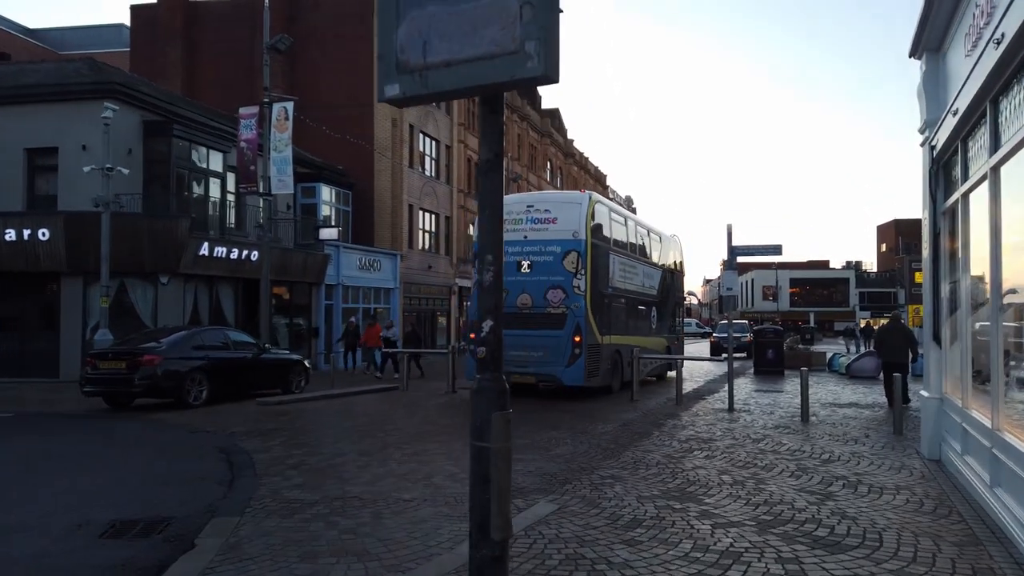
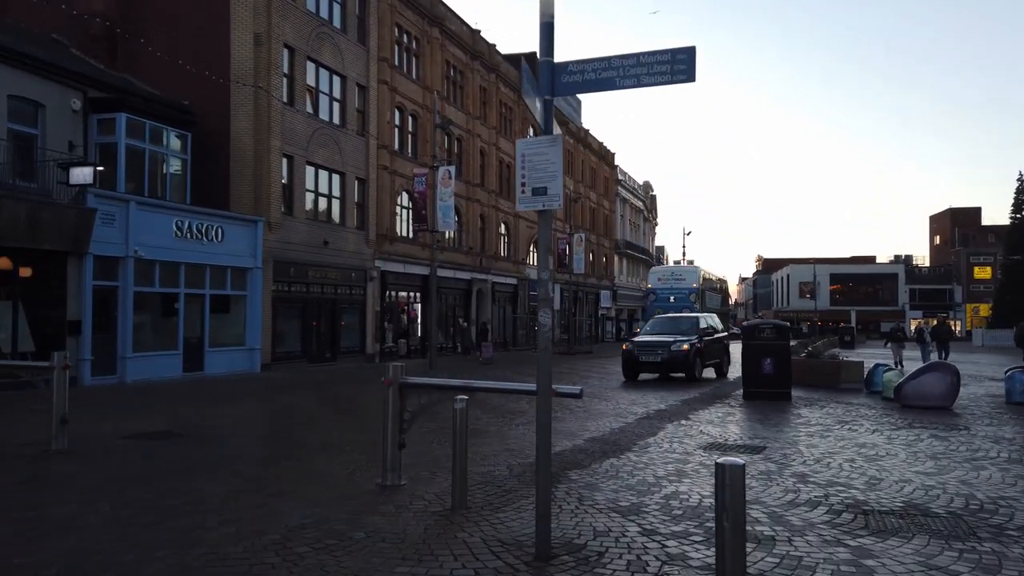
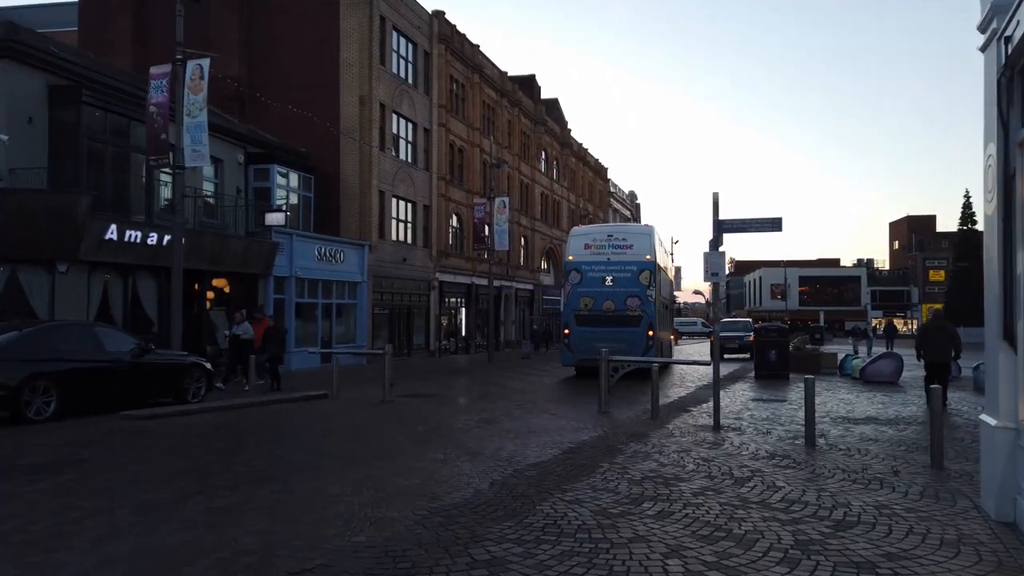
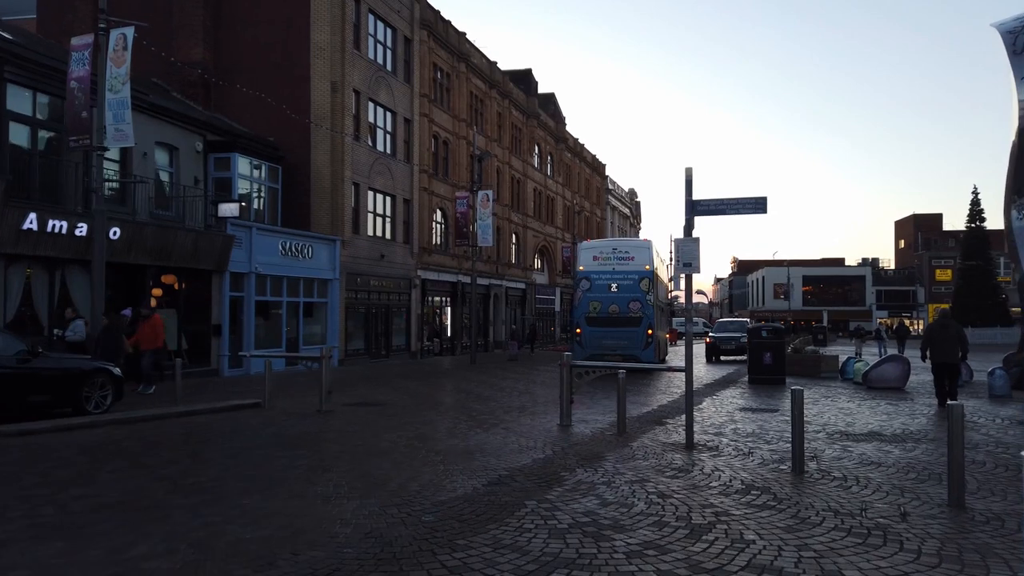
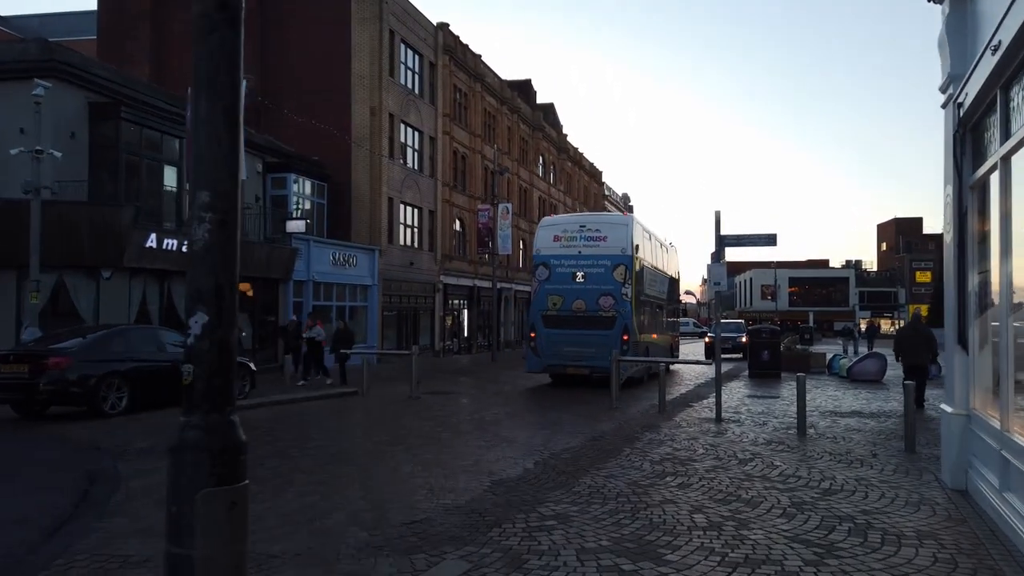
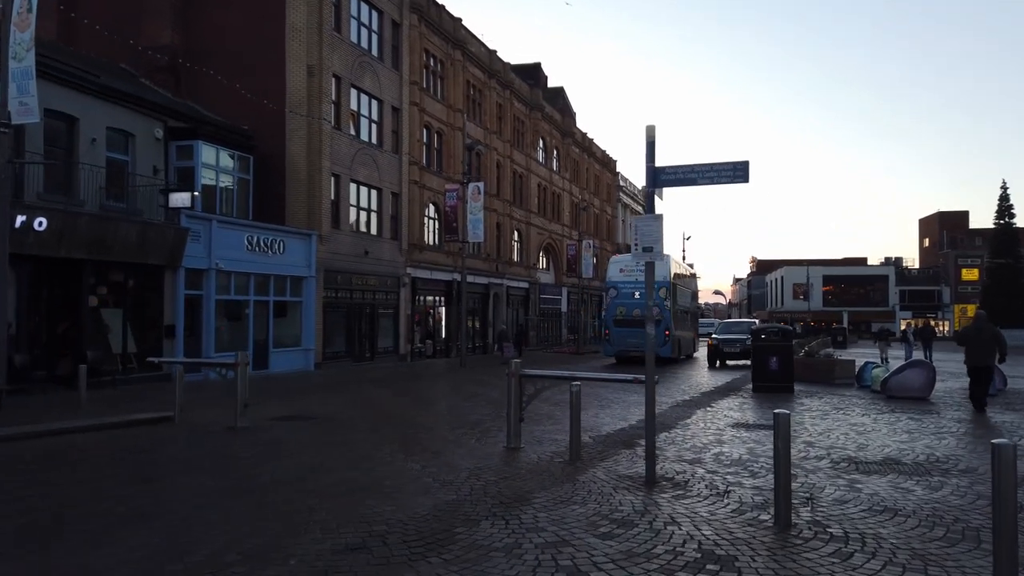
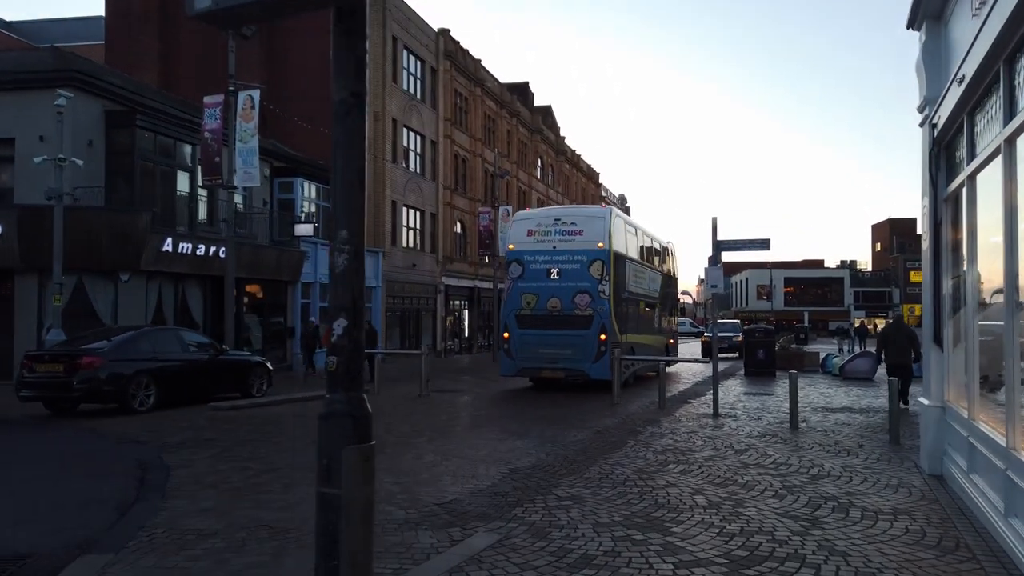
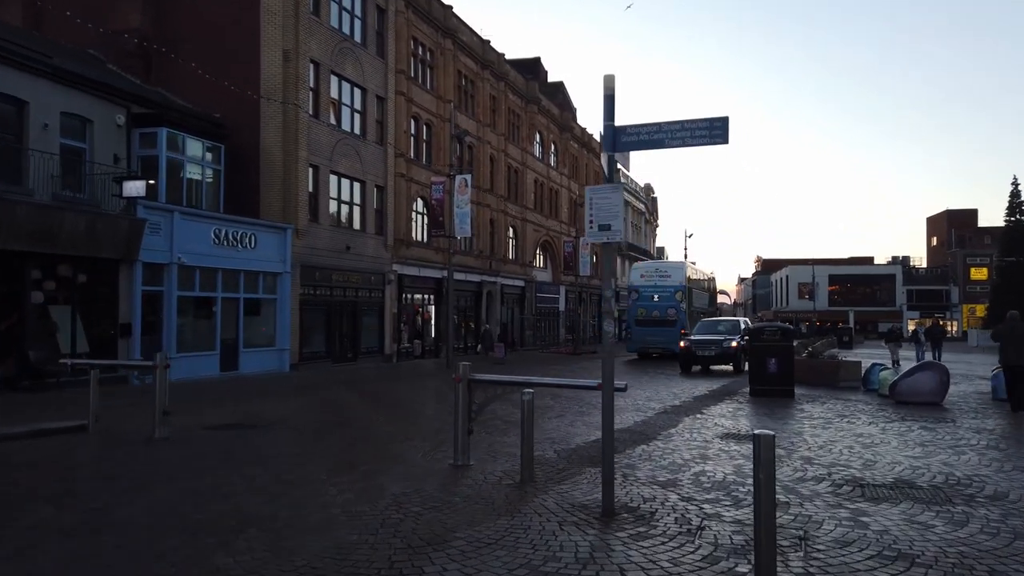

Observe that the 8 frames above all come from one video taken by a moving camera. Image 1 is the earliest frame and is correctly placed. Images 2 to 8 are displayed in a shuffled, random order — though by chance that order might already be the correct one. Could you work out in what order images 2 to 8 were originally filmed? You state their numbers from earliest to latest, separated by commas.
7, 5, 3, 4, 6, 8, 2
